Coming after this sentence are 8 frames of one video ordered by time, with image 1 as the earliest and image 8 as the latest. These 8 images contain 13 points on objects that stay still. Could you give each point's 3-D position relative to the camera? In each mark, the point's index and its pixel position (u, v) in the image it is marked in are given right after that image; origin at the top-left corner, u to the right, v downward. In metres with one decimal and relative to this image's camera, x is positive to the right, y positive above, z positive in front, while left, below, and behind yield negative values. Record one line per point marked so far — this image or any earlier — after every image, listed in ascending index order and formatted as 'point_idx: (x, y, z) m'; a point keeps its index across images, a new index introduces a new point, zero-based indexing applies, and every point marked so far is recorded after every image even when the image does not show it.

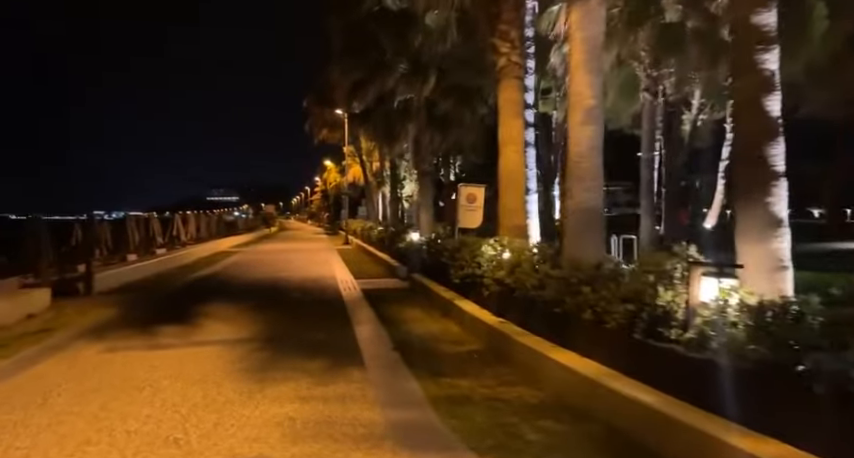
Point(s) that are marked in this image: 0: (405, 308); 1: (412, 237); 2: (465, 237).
0: (-0.5, -2.0, +12.0) m
1: (-0.6, -0.3, +18.6) m
2: (+1.0, -0.2, +11.9) m
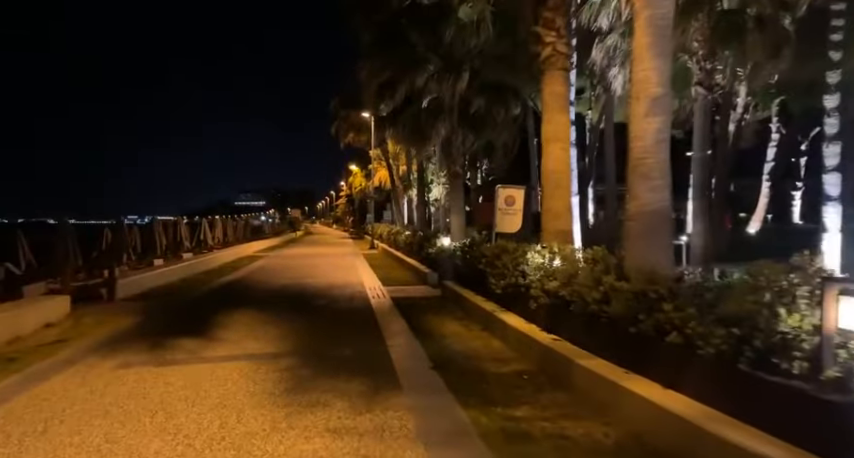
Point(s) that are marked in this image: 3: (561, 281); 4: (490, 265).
0: (+0.3, -2.2, +11.1) m
1: (+0.6, -0.5, +17.7) m
2: (+1.8, -0.3, +10.9) m
3: (+2.1, -0.8, +7.3) m
4: (+1.4, -0.8, +10.7) m
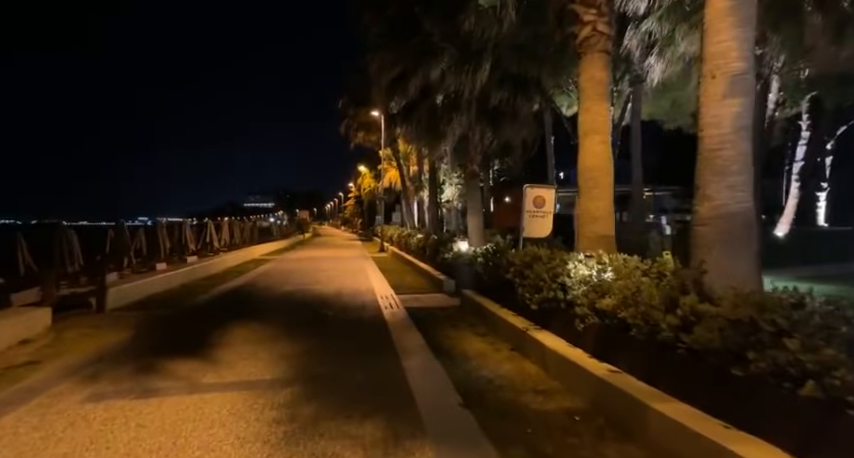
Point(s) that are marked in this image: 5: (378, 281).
0: (+0.8, -2.3, +9.8) m
1: (+1.2, -0.6, +16.5) m
2: (+2.3, -0.4, +9.7) m
3: (+2.4, -0.9, +6.1) m
4: (+1.9, -0.9, +9.4) m
5: (-2.0, -2.2, +19.6) m
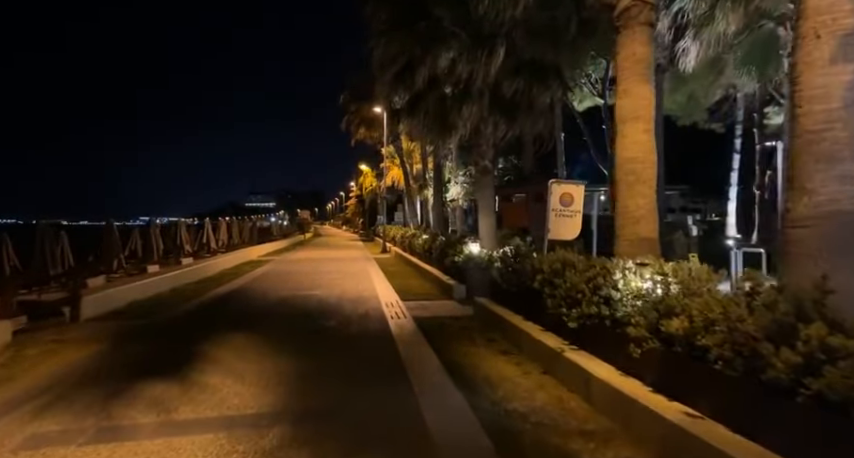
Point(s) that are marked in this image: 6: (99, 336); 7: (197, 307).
0: (+1.0, -2.3, +8.6) m
1: (+1.4, -0.7, +15.2) m
2: (+2.5, -0.5, +8.4) m
3: (+2.7, -0.9, +4.8) m
4: (+2.1, -1.0, +8.1) m
5: (-1.8, -2.2, +18.4) m
6: (-7.3, -2.3, +10.3) m
7: (-7.4, -2.6, +15.1) m
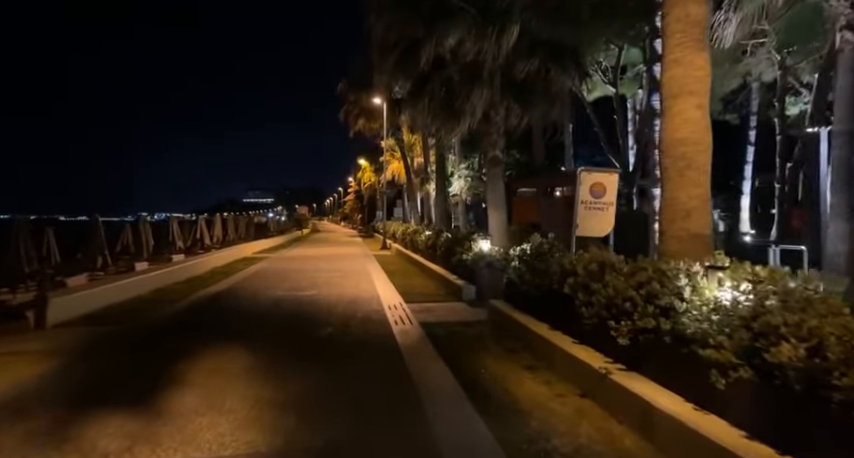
0: (+1.2, -2.2, +7.3) m
1: (+1.6, -0.5, +14.0) m
2: (+2.7, -0.4, +7.2) m
3: (+2.9, -0.9, +3.6) m
4: (+2.3, -0.9, +6.9) m
5: (-1.6, -2.1, +17.1) m
6: (-7.1, -2.2, +9.0) m
7: (-7.3, -2.4, +13.8) m
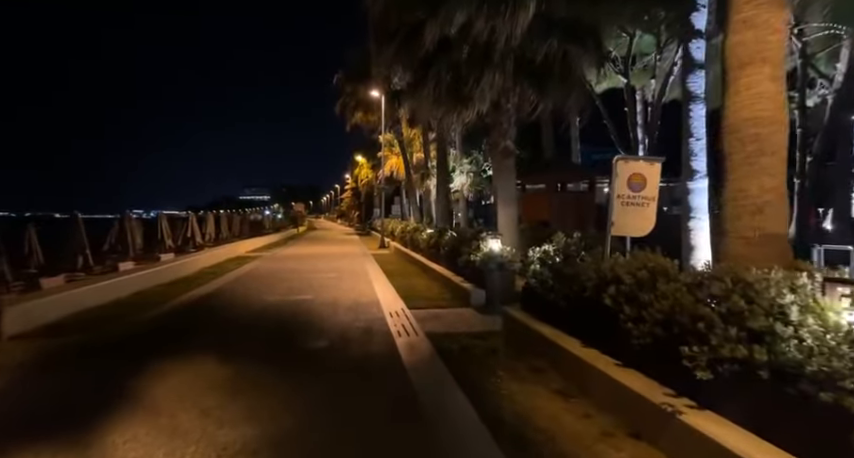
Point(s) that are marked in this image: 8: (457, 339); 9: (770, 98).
0: (+1.4, -2.2, +6.1) m
1: (+1.7, -0.5, +12.8) m
2: (+2.9, -0.4, +5.9) m
3: (+3.1, -0.9, +2.4) m
4: (+2.5, -0.9, +5.7) m
5: (-1.5, -2.0, +15.9) m
6: (-6.9, -2.2, +7.8) m
7: (-7.2, -2.4, +12.5) m
8: (+0.6, -2.1, +9.1) m
9: (+4.0, +1.5, +5.4) m
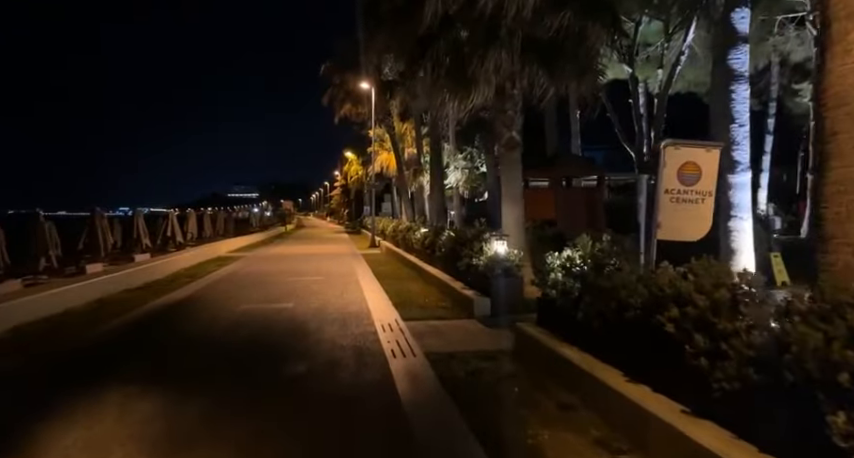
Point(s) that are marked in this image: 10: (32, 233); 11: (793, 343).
0: (+1.4, -2.2, +4.7) m
1: (+1.6, -0.5, +11.3) m
2: (+2.9, -0.4, +4.6) m
3: (+3.2, -0.9, +1.0) m
4: (+2.5, -0.9, +4.3) m
5: (-1.7, -2.0, +14.4) m
6: (-6.9, -2.3, +6.2) m
7: (-7.2, -2.4, +11.0) m
8: (+0.6, -2.2, +7.7) m
9: (+4.1, +1.5, +4.1) m
10: (-16.7, 0.0, +19.7) m
11: (+2.7, -0.9, +3.4) m
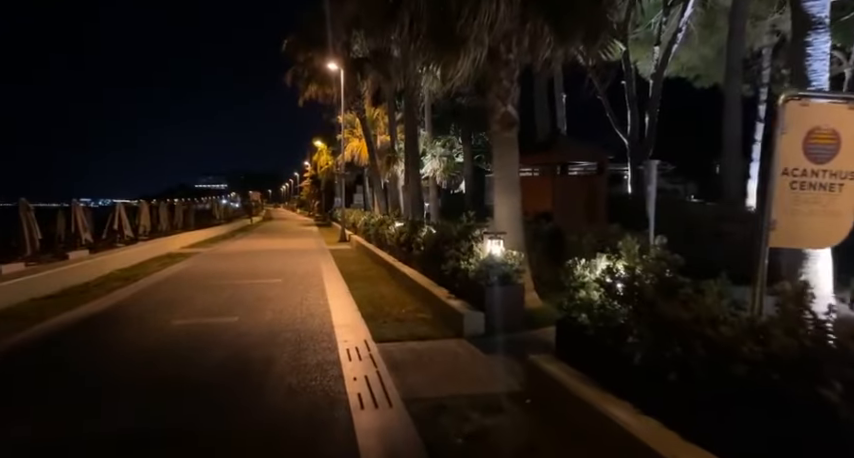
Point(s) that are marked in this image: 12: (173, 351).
0: (+1.3, -2.3, +2.6) m
1: (+1.2, -0.4, +9.2) m
2: (+2.9, -0.5, +2.5) m
3: (+3.3, -1.0, -1.1) m
4: (+2.5, -1.0, +2.2) m
5: (-2.3, -1.9, +12.1) m
6: (-7.0, -2.3, +3.6) m
7: (-7.6, -2.3, +8.3) m
8: (+0.4, -2.2, +5.5) m
9: (+4.0, +1.4, +2.0) m
10: (-17.6, +0.1, +16.5) m
11: (+2.7, -0.9, +1.3) m
12: (-4.9, -2.3, +9.2) m
